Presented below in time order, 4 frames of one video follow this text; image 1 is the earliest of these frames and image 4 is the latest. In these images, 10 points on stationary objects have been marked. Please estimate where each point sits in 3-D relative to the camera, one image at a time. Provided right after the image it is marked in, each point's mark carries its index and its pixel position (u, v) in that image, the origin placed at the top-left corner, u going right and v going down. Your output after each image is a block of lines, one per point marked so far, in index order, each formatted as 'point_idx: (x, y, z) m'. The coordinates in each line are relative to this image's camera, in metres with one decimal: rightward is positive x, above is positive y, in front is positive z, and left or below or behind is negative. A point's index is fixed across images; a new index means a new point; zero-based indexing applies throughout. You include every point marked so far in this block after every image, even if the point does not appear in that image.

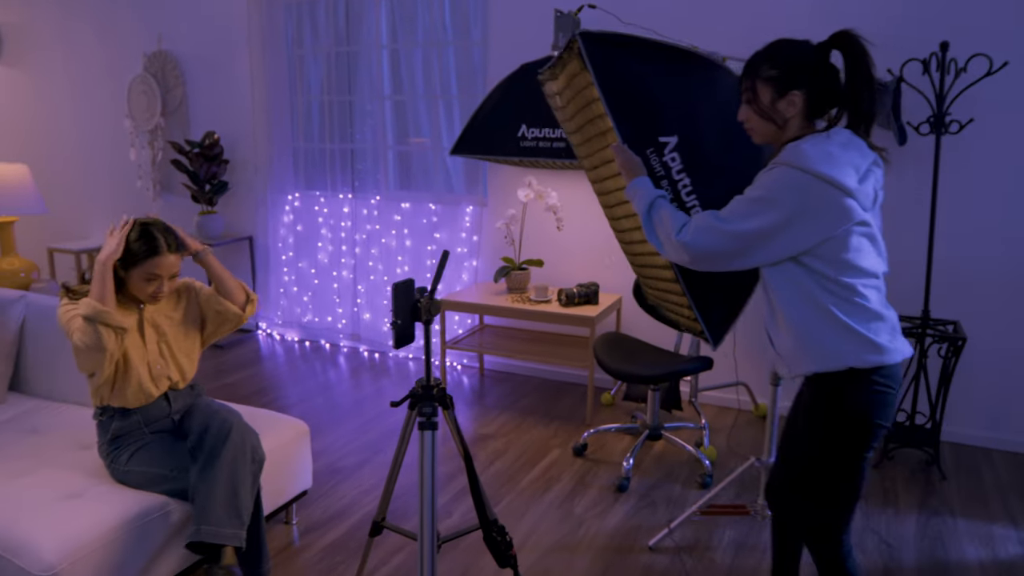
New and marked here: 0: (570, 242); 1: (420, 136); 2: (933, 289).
0: (+0.3, +0.2, +3.6) m
1: (-0.5, +0.8, +3.9) m
2: (+1.6, 0.0, +2.9) m
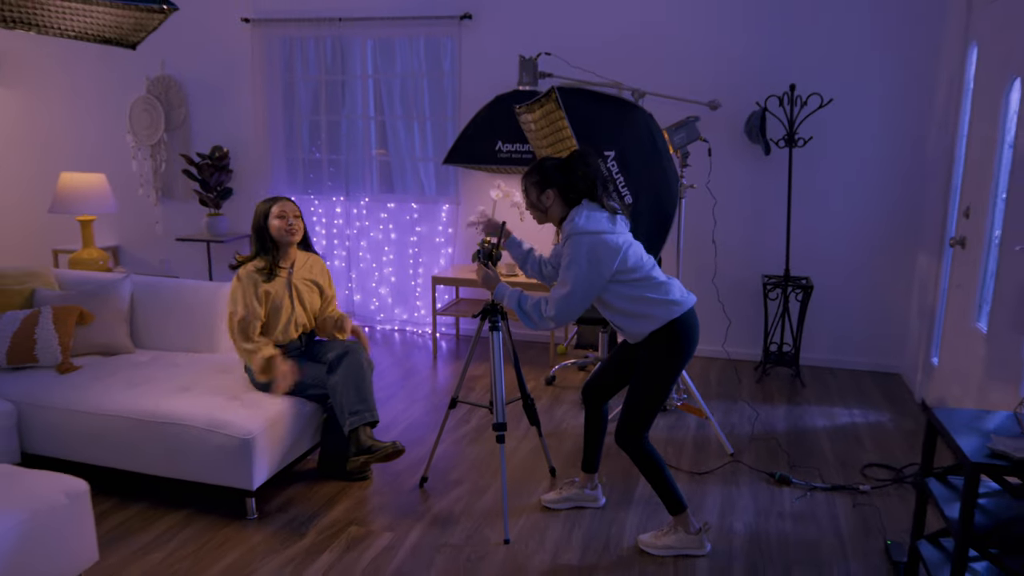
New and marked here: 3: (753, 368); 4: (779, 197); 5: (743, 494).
0: (+0.1, +0.3, +4.6) m
1: (-0.7, +0.9, +4.8) m
2: (+1.5, +0.2, +4.1) m
3: (+1.3, -0.4, +4.1) m
4: (+1.4, +0.5, +4.1) m
5: (+0.8, -0.7, +2.8) m
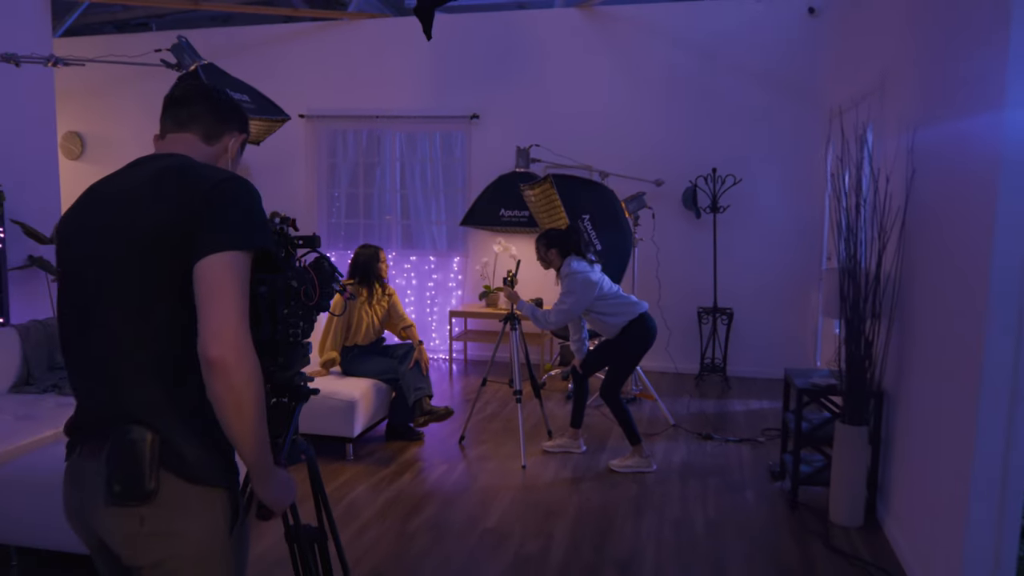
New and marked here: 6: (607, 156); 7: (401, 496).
0: (+0.1, +0.1, +5.9) m
1: (-0.7, +0.6, +6.2) m
2: (+1.5, 0.0, +5.5) m
3: (+1.3, -0.6, +5.5) m
4: (+1.4, +0.3, +5.5) m
5: (+0.9, -0.8, +4.1) m
6: (+0.7, +1.0, +5.7) m
7: (-0.5, -0.9, +3.4) m
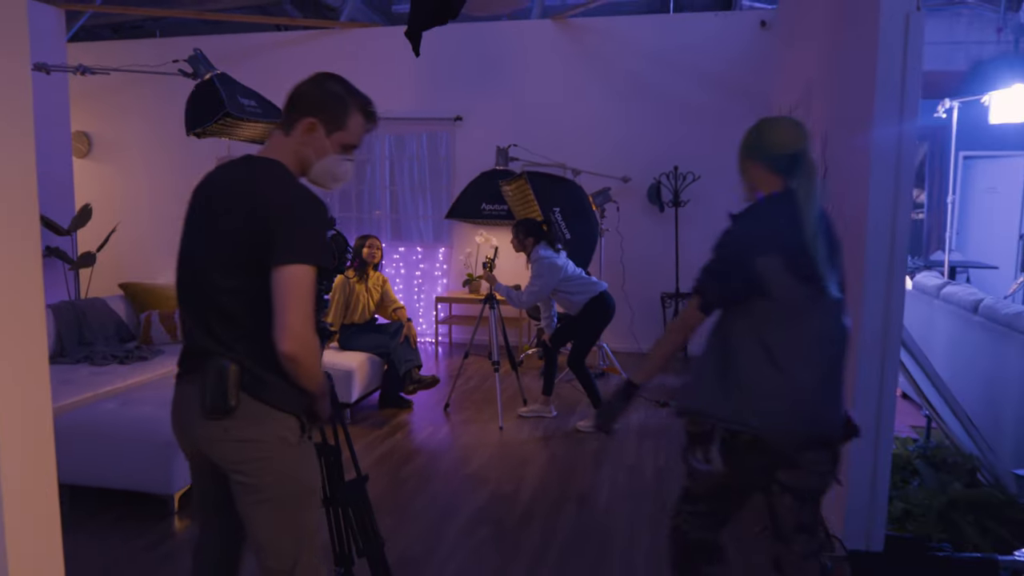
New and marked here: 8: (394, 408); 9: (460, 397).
0: (-0.1, +0.2, +6.5) m
1: (-0.9, +0.7, +6.7) m
2: (+1.4, +0.1, +6.1) m
3: (+1.1, -0.5, +6.0) m
4: (+1.3, +0.4, +6.1) m
5: (+0.8, -0.7, +4.6) m
6: (+0.5, +1.1, +6.2) m
7: (-0.6, -0.8, +3.9) m
8: (-0.7, -0.7, +4.6) m
9: (-0.3, -0.7, +4.9) m
